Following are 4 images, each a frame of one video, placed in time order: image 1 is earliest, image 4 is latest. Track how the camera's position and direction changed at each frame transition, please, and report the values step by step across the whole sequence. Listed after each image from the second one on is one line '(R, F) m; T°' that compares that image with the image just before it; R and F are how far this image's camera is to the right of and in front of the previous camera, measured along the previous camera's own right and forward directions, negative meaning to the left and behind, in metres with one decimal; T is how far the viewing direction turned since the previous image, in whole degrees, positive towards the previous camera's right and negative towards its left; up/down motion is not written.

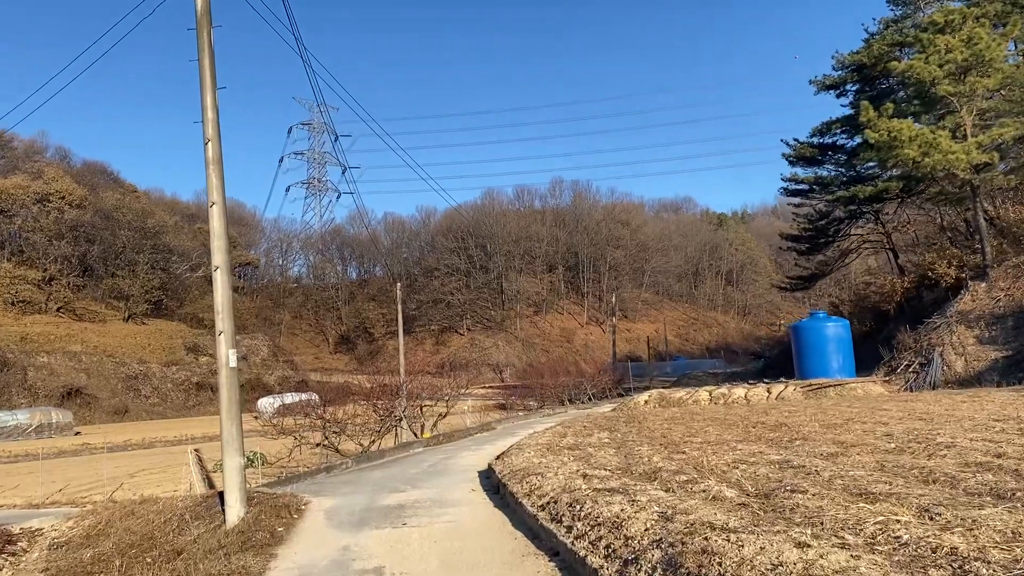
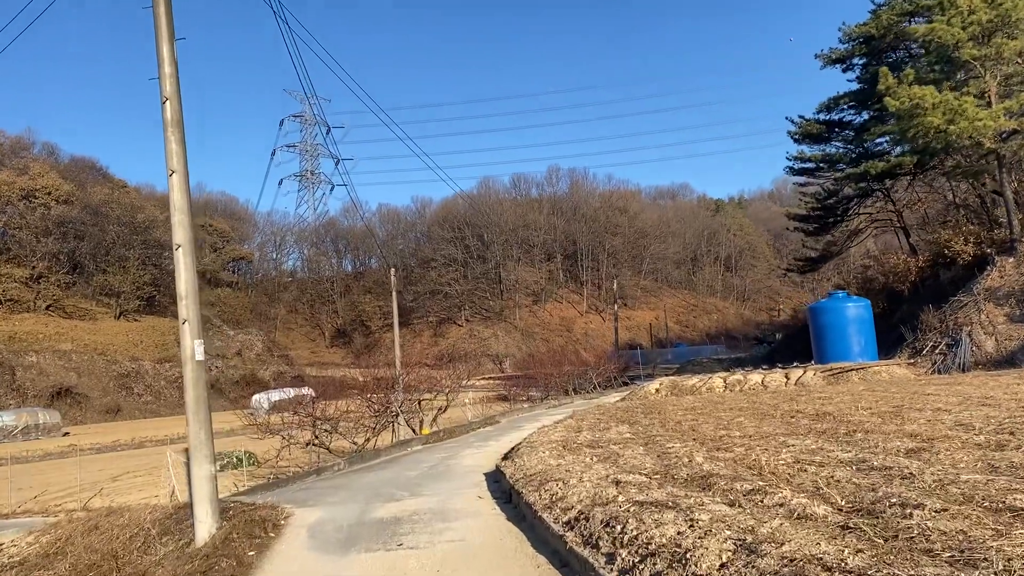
(-0.1, +1.2) m; 0°
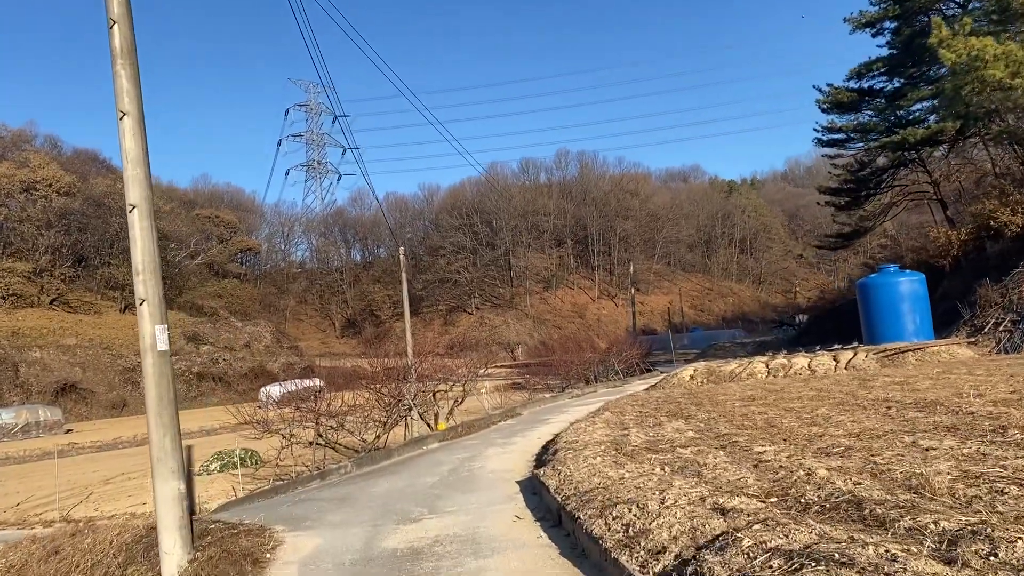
(-0.3, +1.6) m; -1°
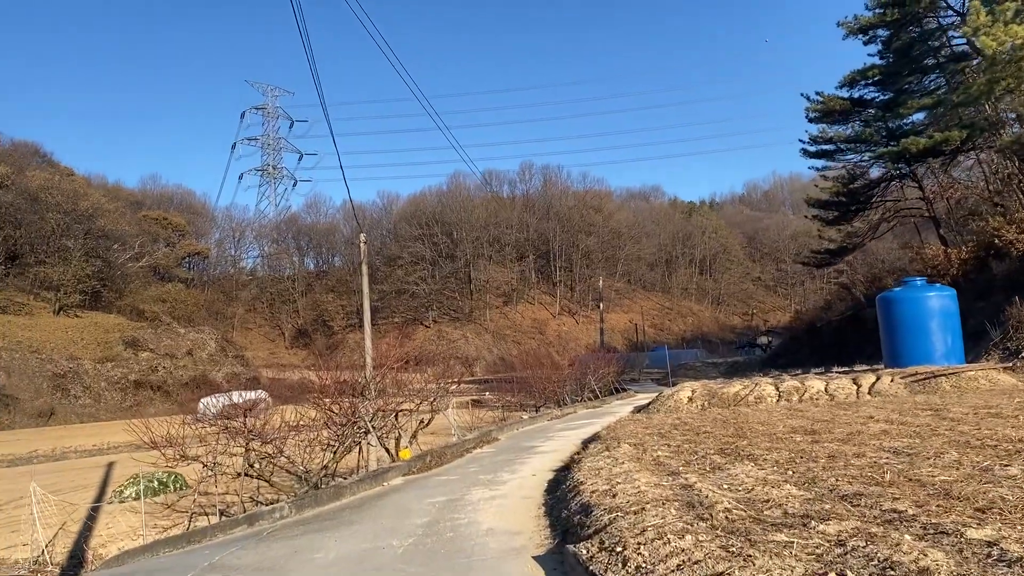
(-0.5, +2.5) m; +4°
